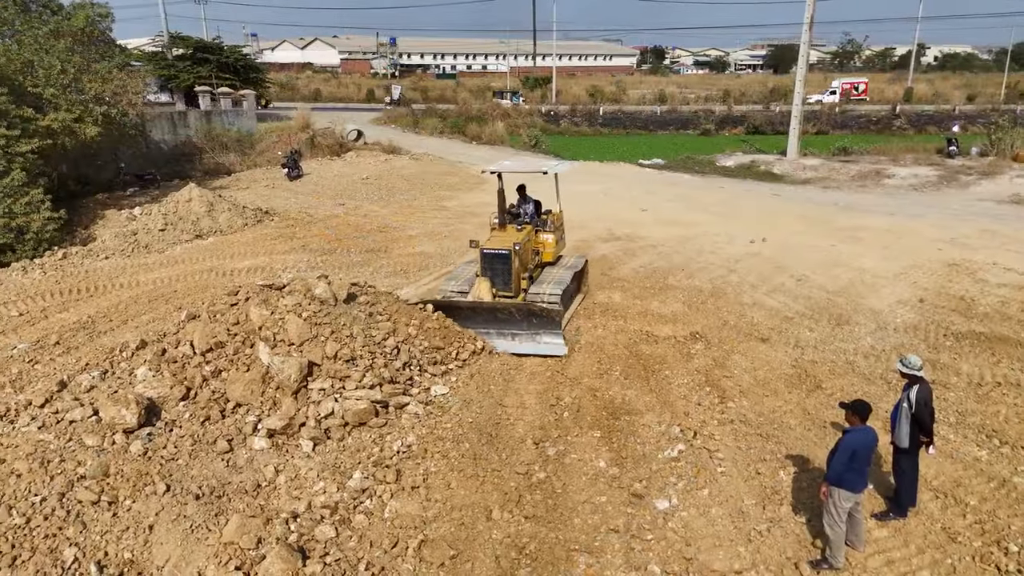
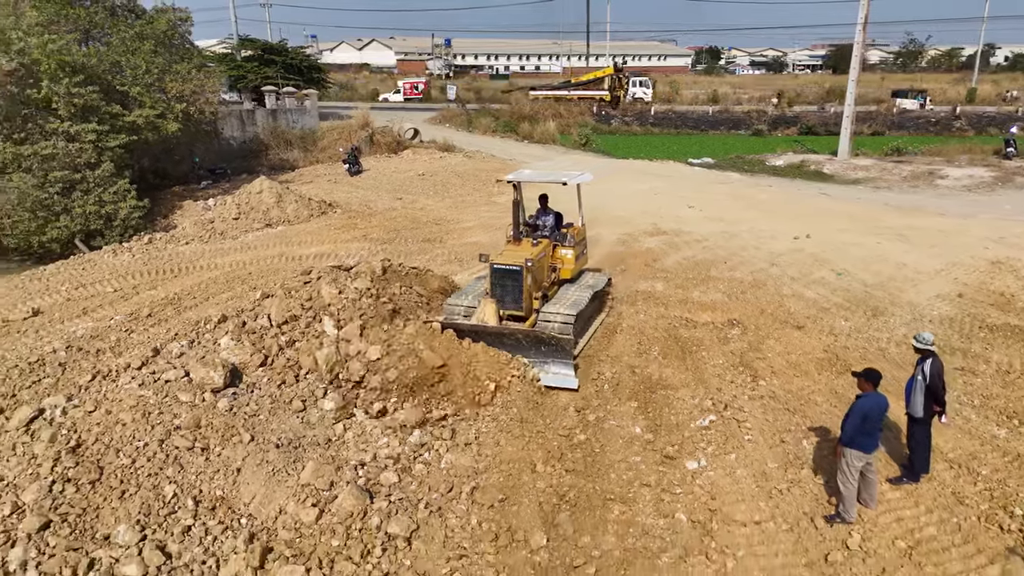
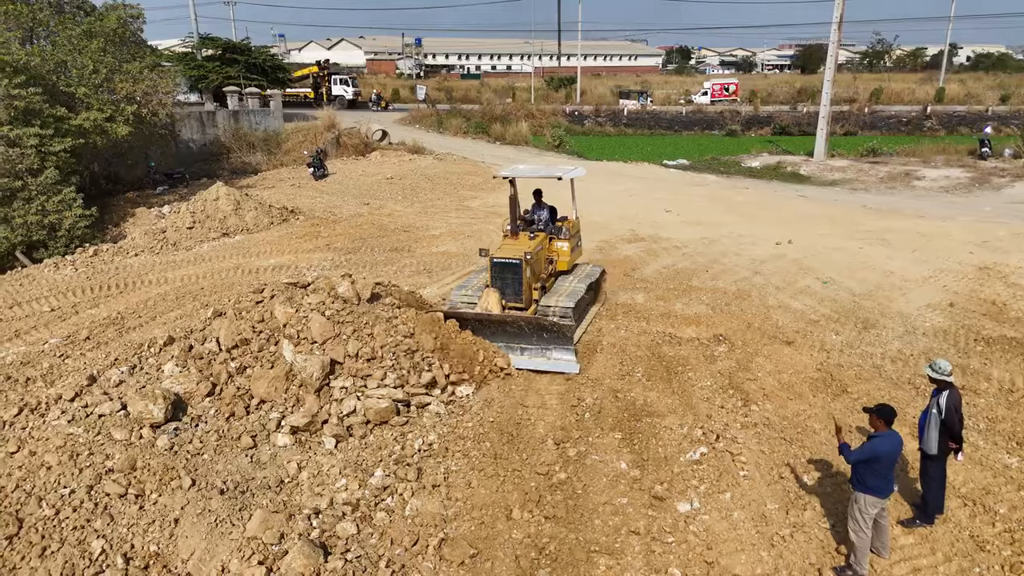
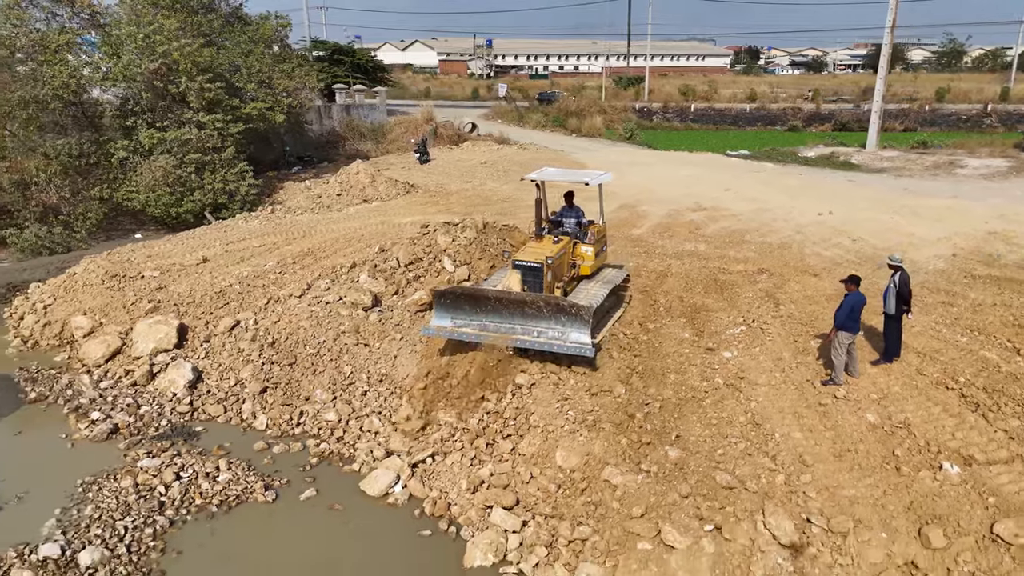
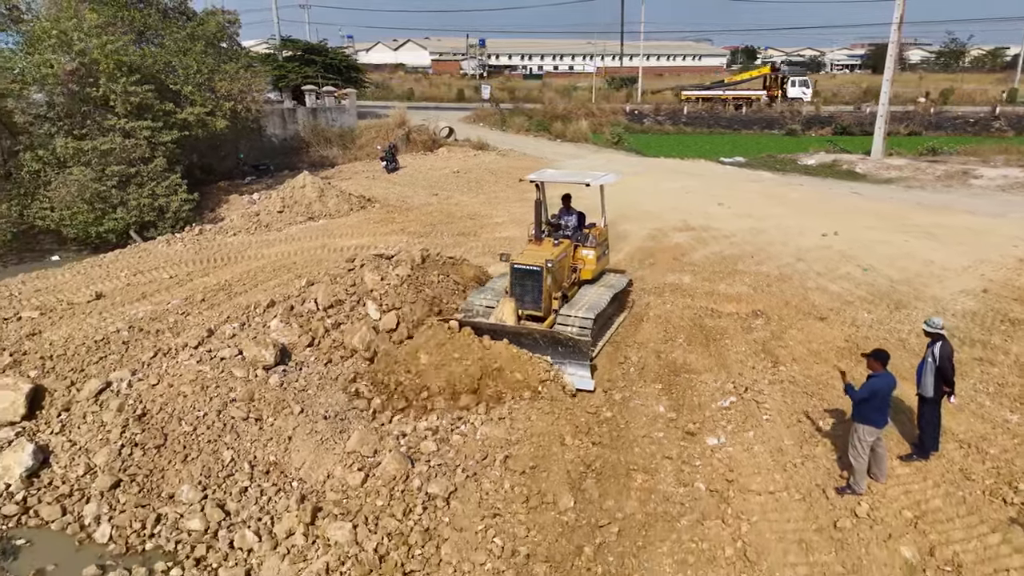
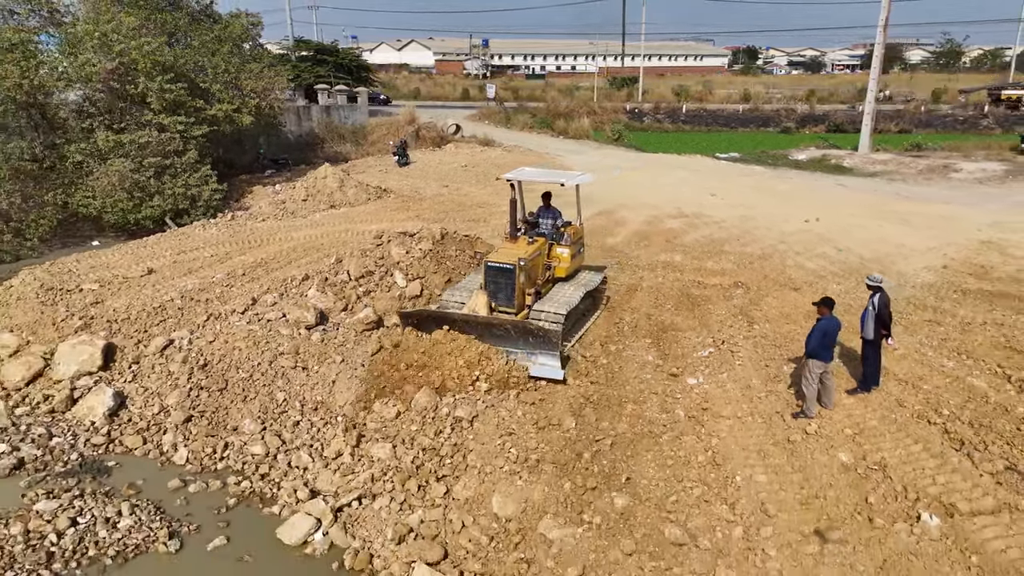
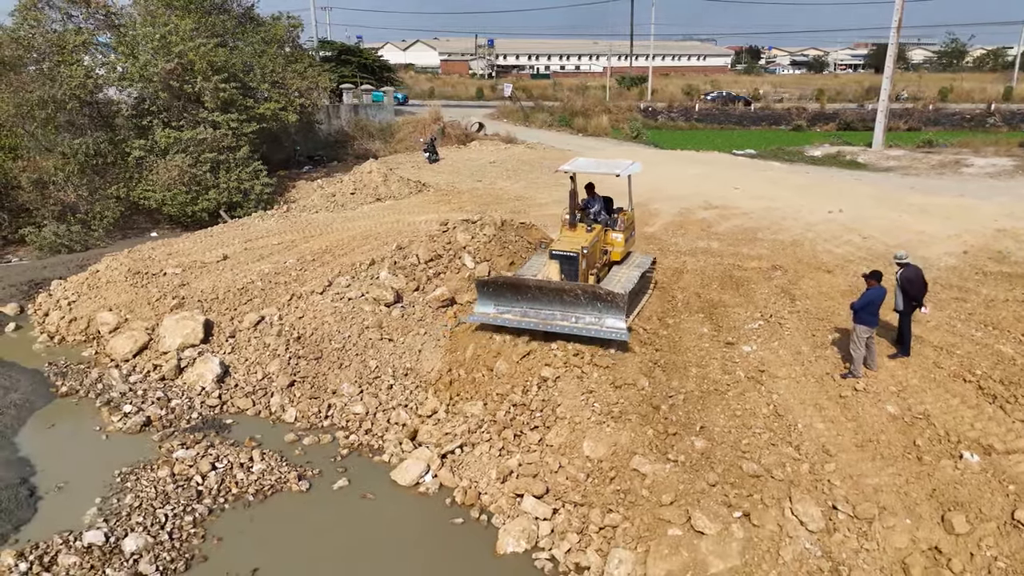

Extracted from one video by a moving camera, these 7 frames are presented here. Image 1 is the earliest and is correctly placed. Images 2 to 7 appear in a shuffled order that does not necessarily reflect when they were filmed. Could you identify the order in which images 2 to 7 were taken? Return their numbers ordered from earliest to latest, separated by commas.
3, 2, 5, 6, 4, 7
